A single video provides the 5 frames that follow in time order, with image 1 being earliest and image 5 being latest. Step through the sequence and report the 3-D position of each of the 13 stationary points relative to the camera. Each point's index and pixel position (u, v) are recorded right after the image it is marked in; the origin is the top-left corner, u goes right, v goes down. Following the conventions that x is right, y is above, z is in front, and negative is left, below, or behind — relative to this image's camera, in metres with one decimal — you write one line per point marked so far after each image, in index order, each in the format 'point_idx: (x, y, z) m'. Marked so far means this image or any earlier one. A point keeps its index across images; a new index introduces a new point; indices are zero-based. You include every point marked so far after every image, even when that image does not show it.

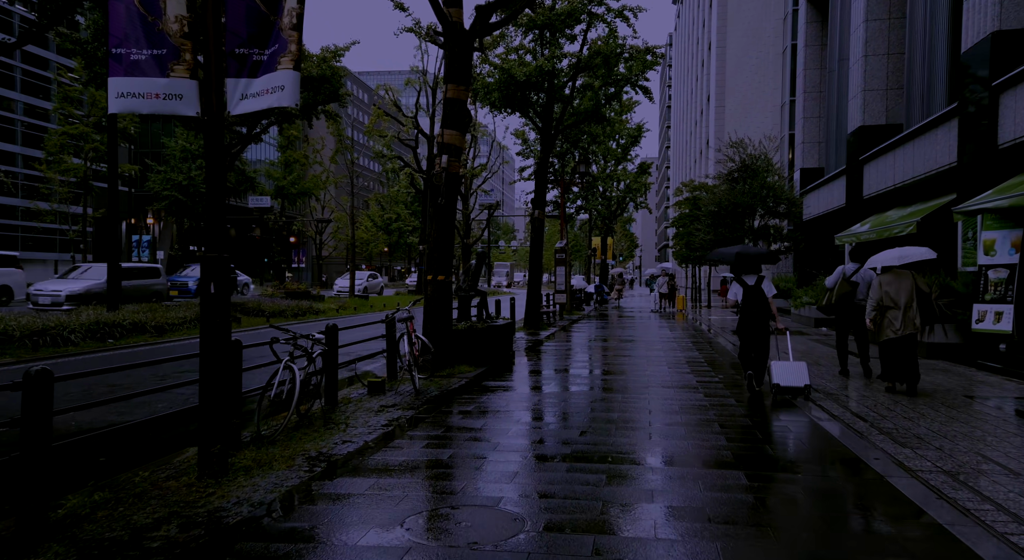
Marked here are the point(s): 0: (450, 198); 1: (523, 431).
0: (-1.0, +1.3, +11.5) m
1: (+0.1, -1.4, +7.1) m
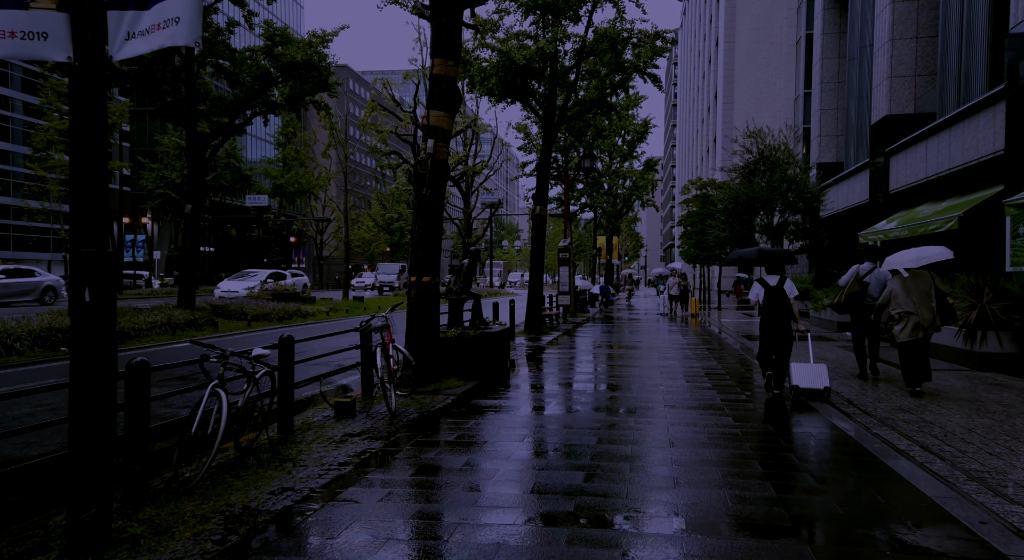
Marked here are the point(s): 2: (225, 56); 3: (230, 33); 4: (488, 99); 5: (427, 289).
0: (-1.0, +1.2, +10.1) m
1: (0.0, -1.5, +5.7) m
2: (-7.4, +5.8, +19.3) m
3: (-7.4, +6.4, +19.5) m
4: (-0.7, +4.8, +19.9) m
5: (-1.1, -0.1, +10.1) m
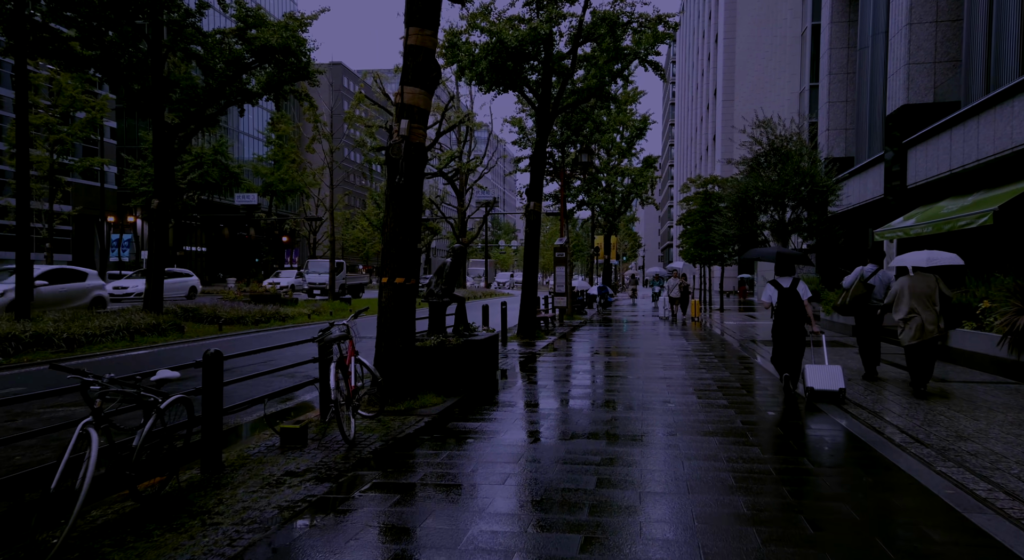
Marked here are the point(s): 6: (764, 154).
0: (-1.2, +1.2, +8.8) m
1: (-0.1, -1.5, +4.4) m
2: (-7.6, +5.8, +18.0) m
3: (-7.6, +6.4, +18.2) m
4: (-0.9, +4.8, +18.5) m
5: (-1.3, -0.1, +8.8) m
6: (+6.5, +3.2, +19.3) m
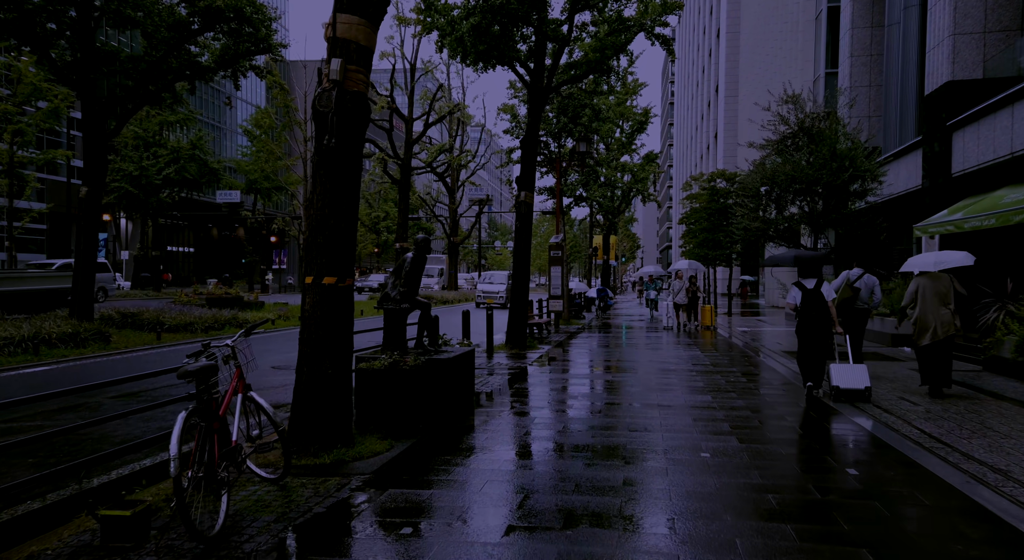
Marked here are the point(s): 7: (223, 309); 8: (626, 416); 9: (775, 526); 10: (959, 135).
0: (-1.4, +1.2, +6.4) m
1: (-0.3, -1.5, +1.9) m
2: (-7.8, +5.7, +15.6) m
3: (-7.8, +6.4, +15.7) m
4: (-1.1, +4.7, +16.1) m
5: (-1.5, -0.1, +6.3) m
6: (+6.2, +3.2, +16.9) m
7: (-7.6, -0.7, +19.6) m
8: (+1.3, -1.5, +8.2) m
9: (+1.6, -1.5, +4.6) m
10: (+9.6, +3.1, +16.1) m
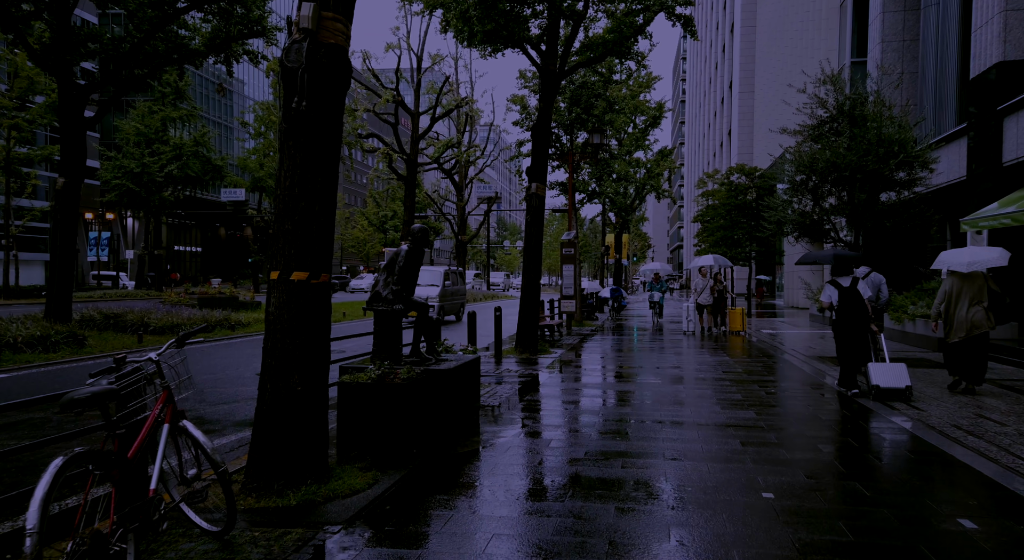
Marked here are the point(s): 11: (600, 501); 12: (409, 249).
0: (-1.3, +1.3, +5.2) m
1: (-0.3, -1.4, +0.7) m
2: (-7.6, +5.8, +14.5) m
3: (-7.6, +6.4, +14.6) m
4: (-0.9, +4.8, +14.9) m
5: (-1.4, -0.1, +5.1) m
6: (+6.4, +3.2, +15.6) m
7: (-7.3, -0.7, +18.5) m
8: (+1.4, -1.5, +7.0) m
9: (+1.7, -1.4, +3.3) m
10: (+9.8, +3.2, +14.7) m
11: (+0.6, -1.5, +4.9) m
12: (-1.0, +0.3, +7.2) m
